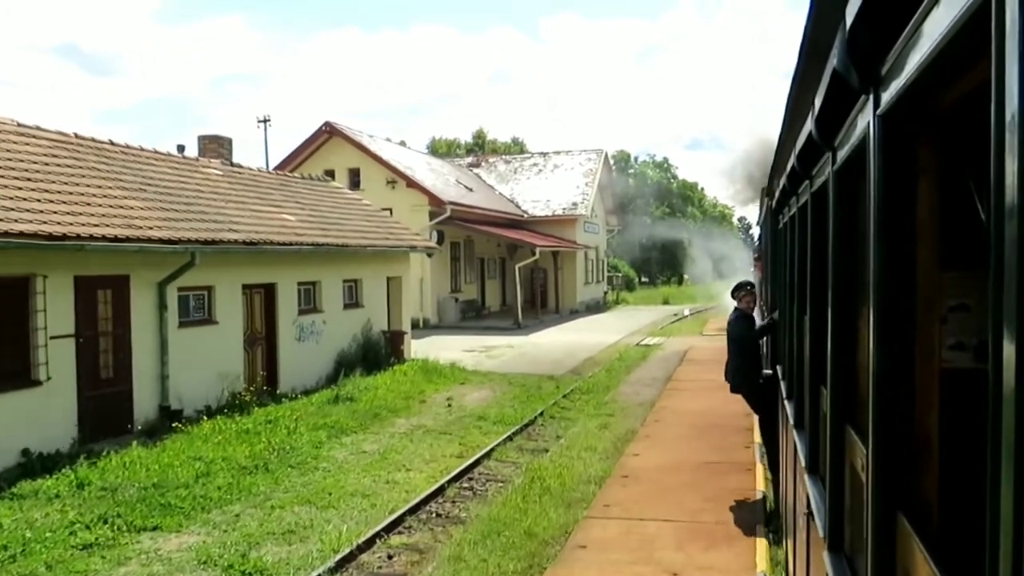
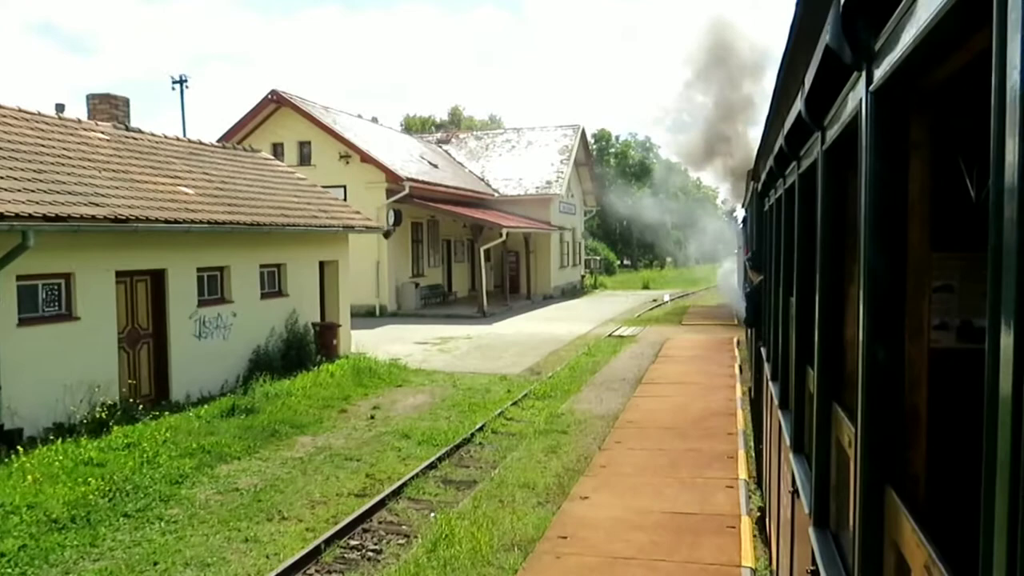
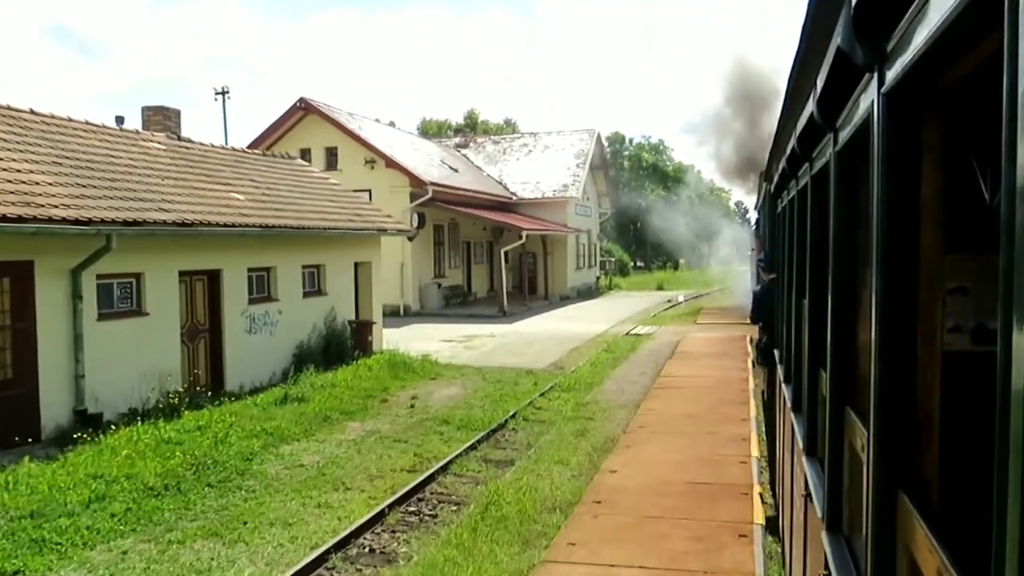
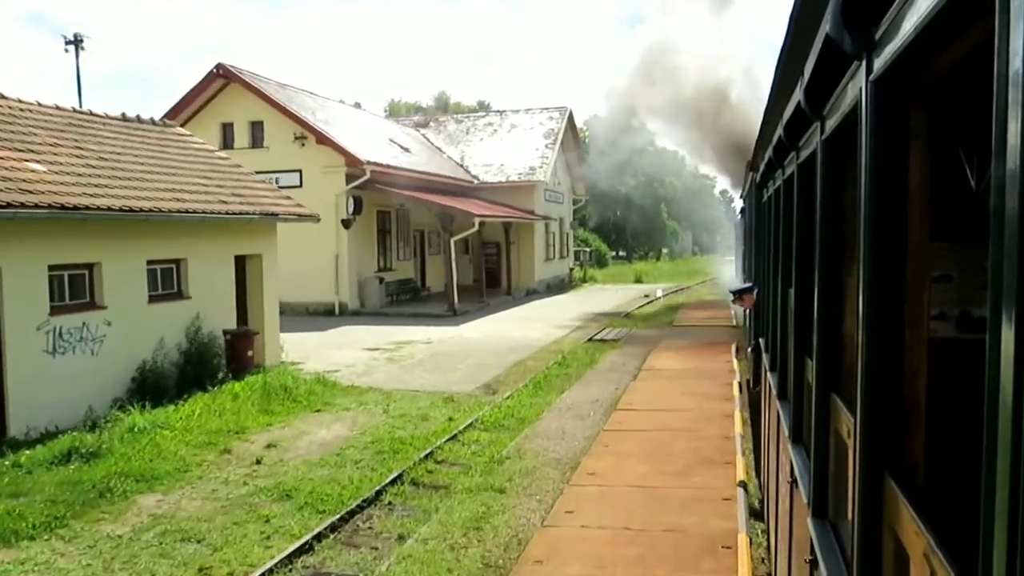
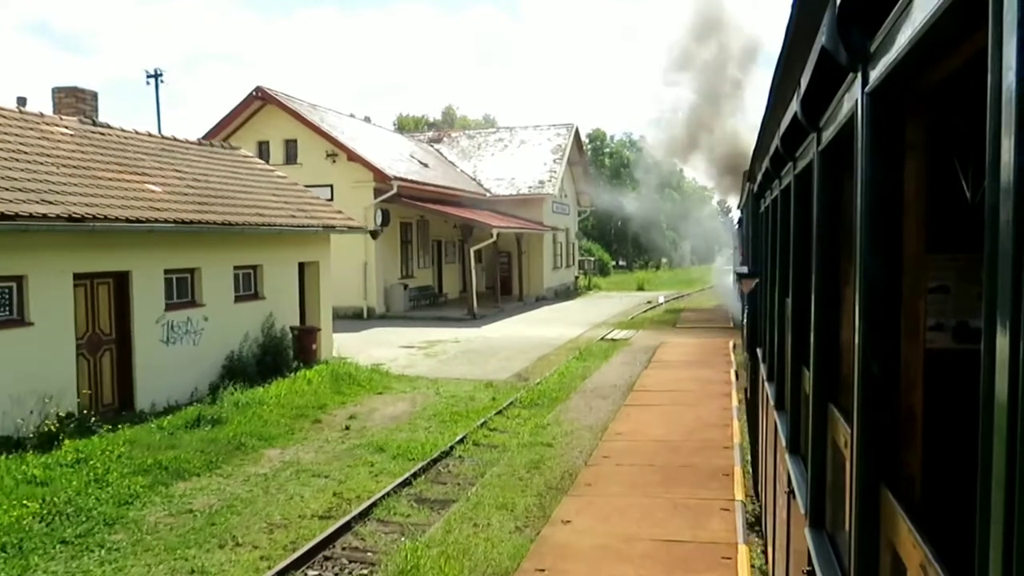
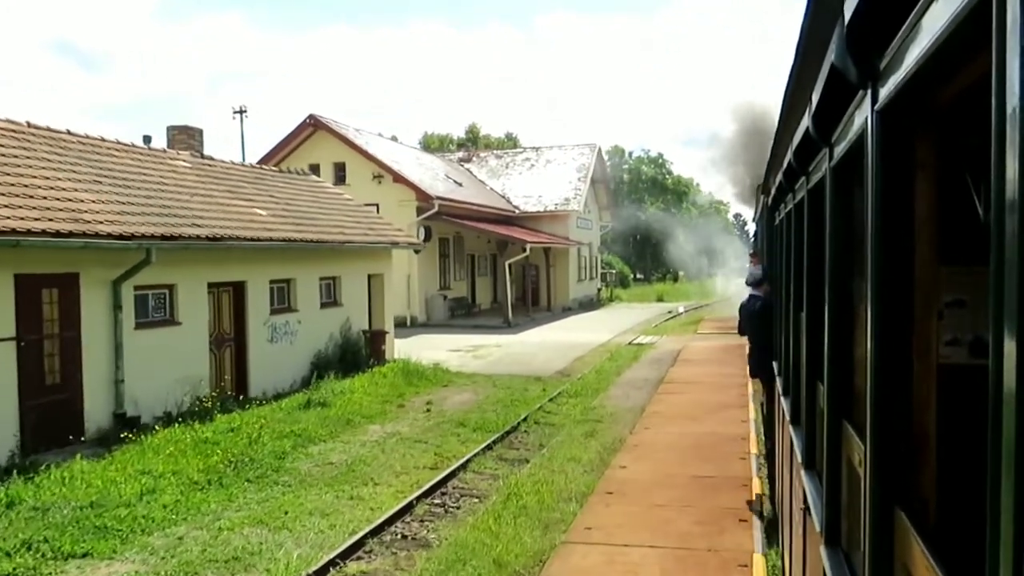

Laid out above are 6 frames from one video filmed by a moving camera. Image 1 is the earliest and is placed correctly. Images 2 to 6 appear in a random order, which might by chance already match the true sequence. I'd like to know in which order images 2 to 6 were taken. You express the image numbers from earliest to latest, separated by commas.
6, 3, 2, 5, 4
